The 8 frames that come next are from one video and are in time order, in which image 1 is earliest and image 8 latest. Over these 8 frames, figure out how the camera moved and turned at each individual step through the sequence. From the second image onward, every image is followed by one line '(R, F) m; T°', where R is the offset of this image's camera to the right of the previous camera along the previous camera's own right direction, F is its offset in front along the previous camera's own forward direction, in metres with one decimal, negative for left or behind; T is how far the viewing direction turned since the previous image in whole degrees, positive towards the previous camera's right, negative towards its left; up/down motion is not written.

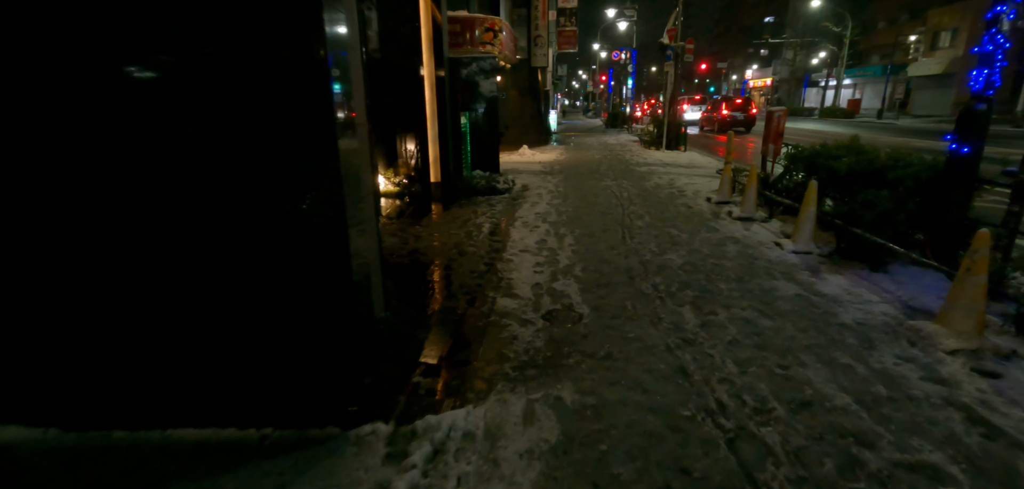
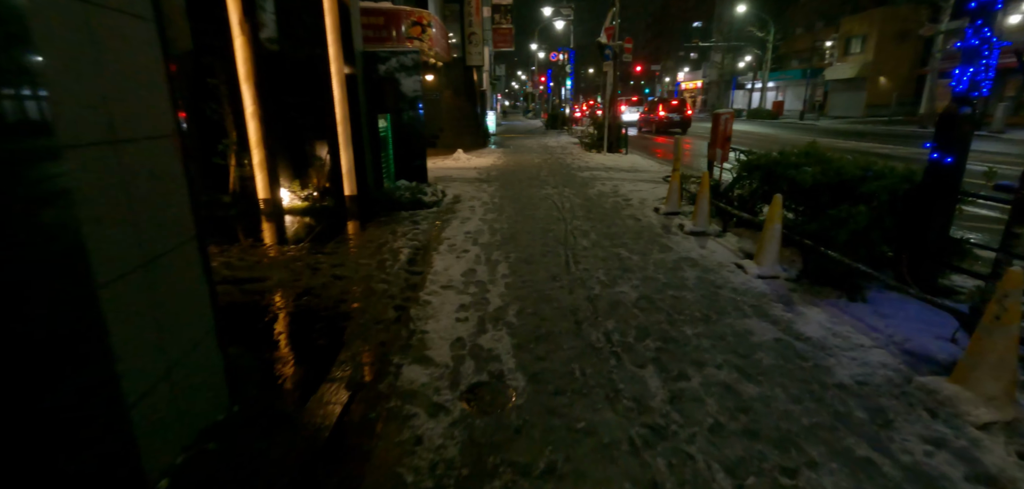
(+0.3, +1.1) m; +7°
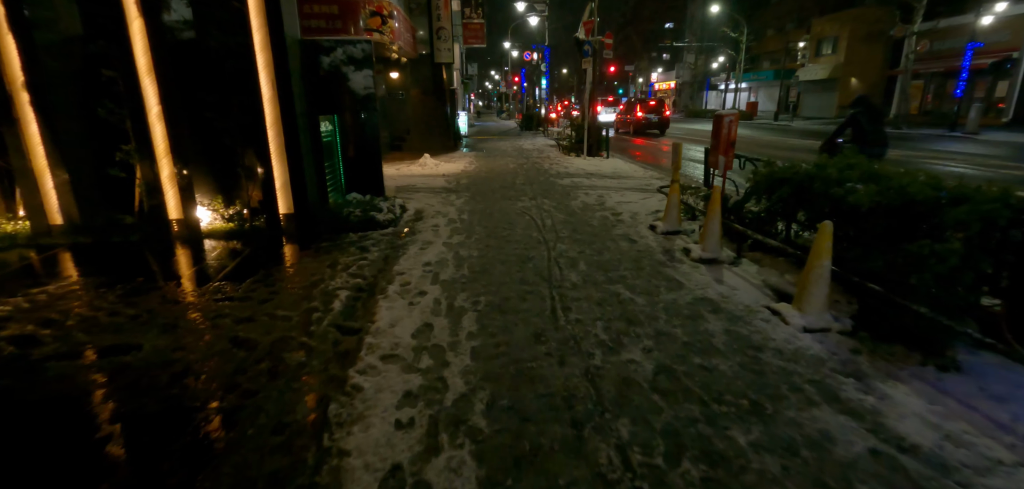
(+0.1, +1.3) m; +3°
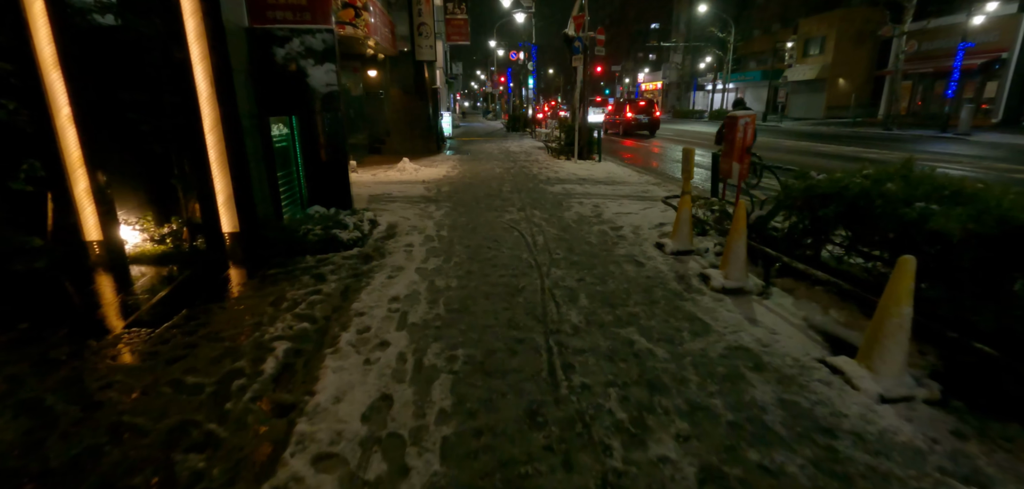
(0.0, +1.0) m; +2°
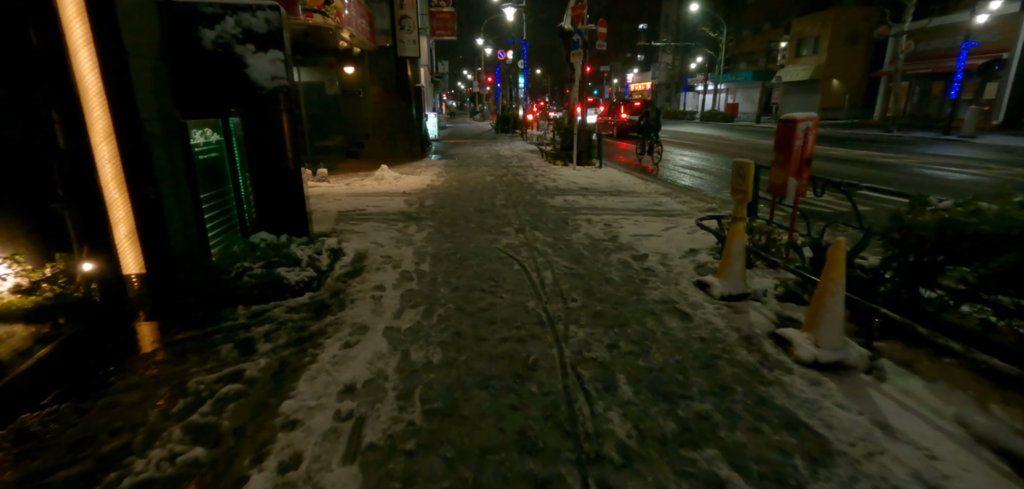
(-0.1, +1.4) m; +2°
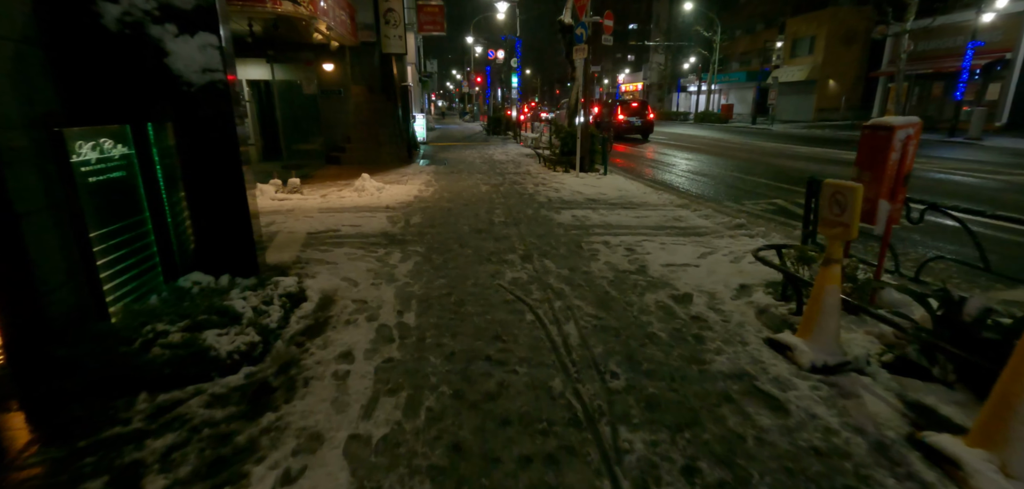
(-0.2, +1.2) m; +1°
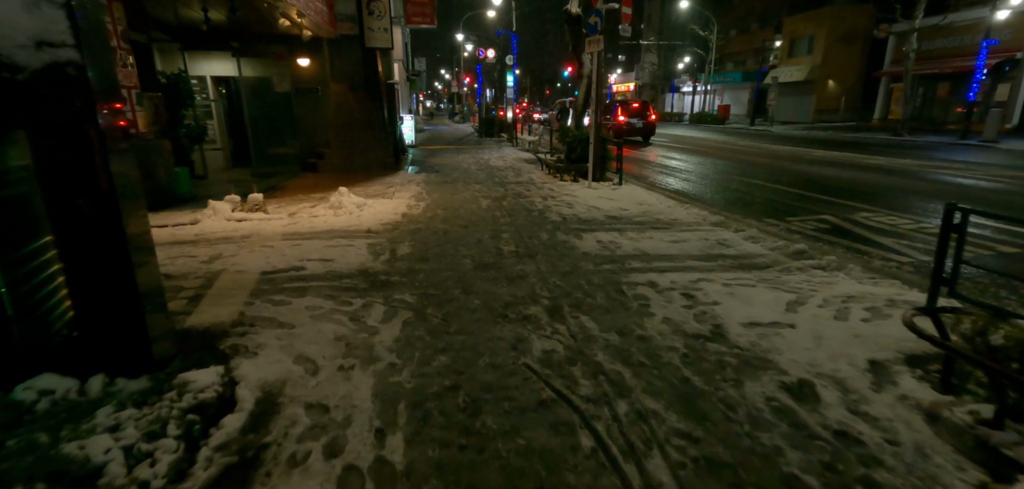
(-0.3, +1.5) m; +1°
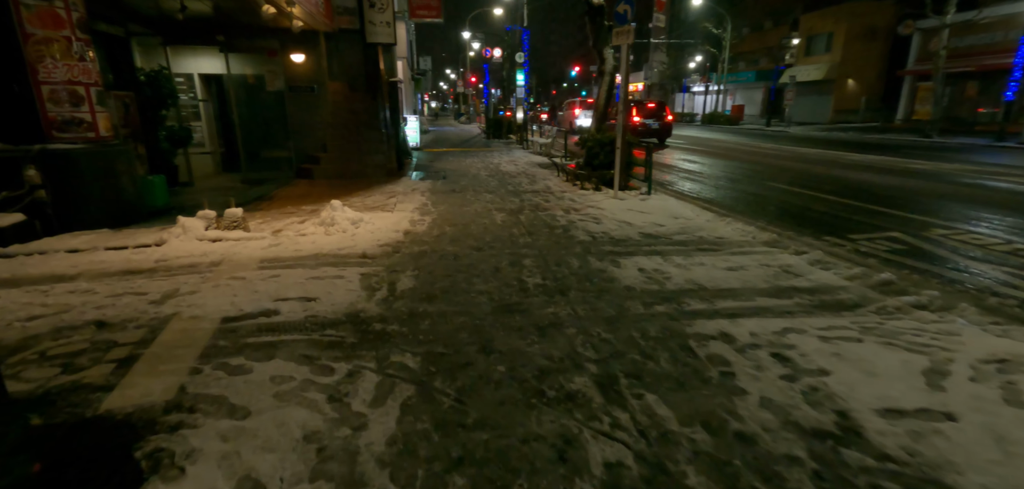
(-0.2, +1.1) m; -1°
